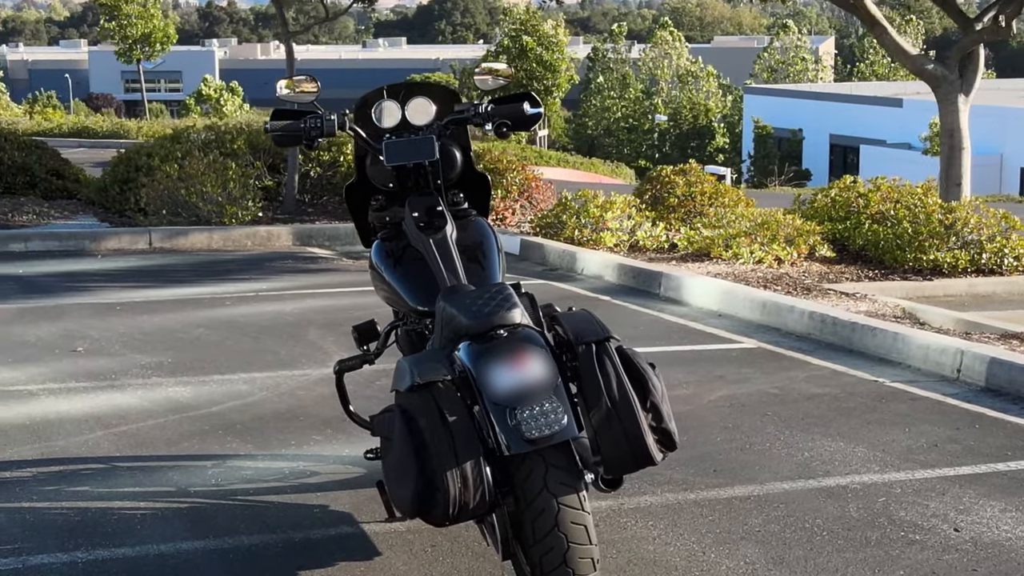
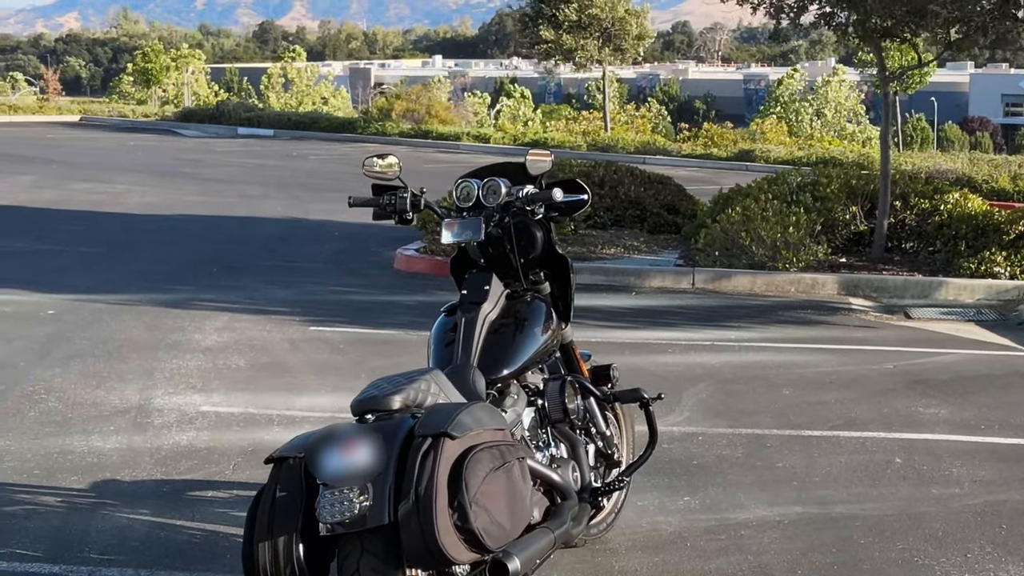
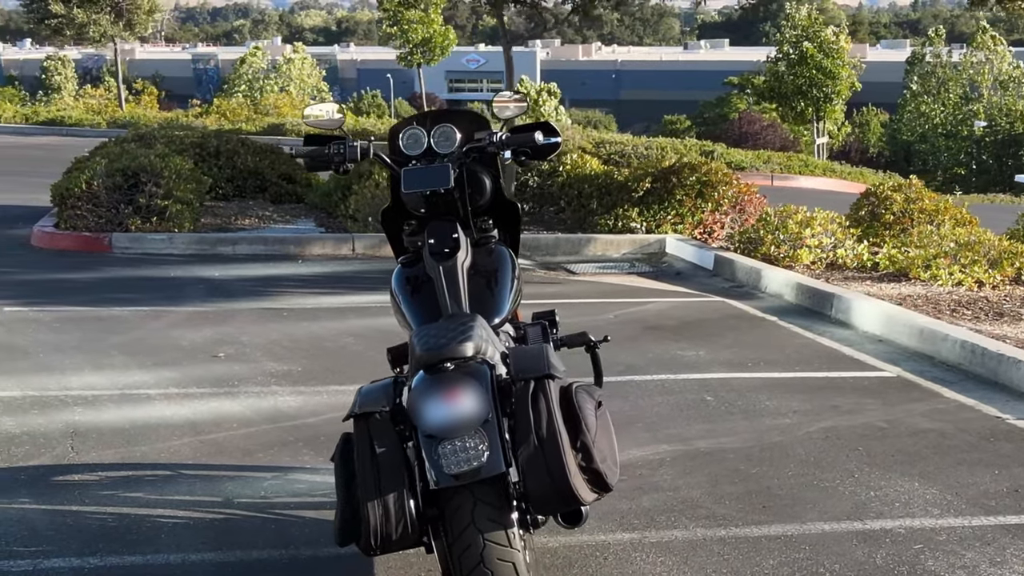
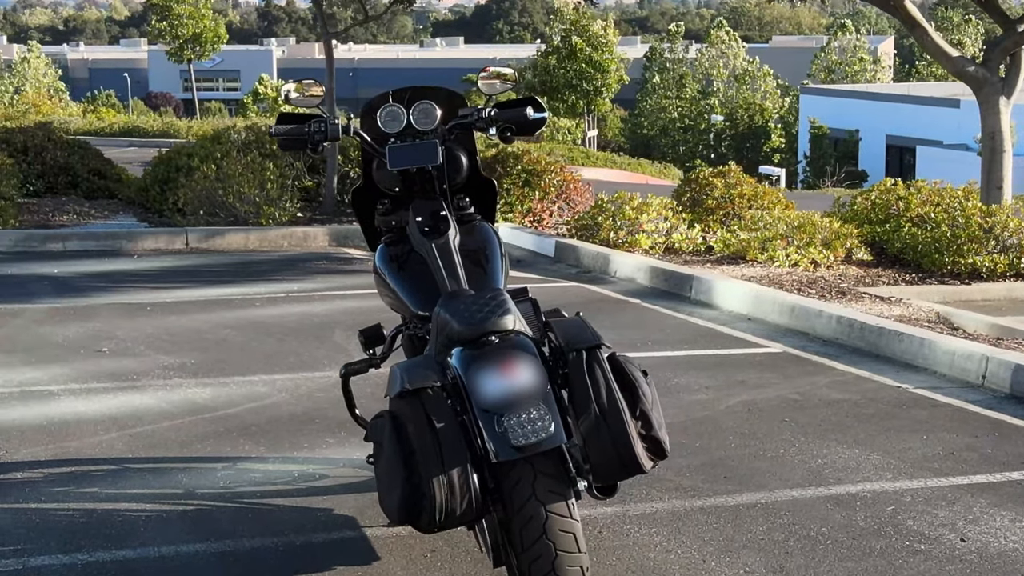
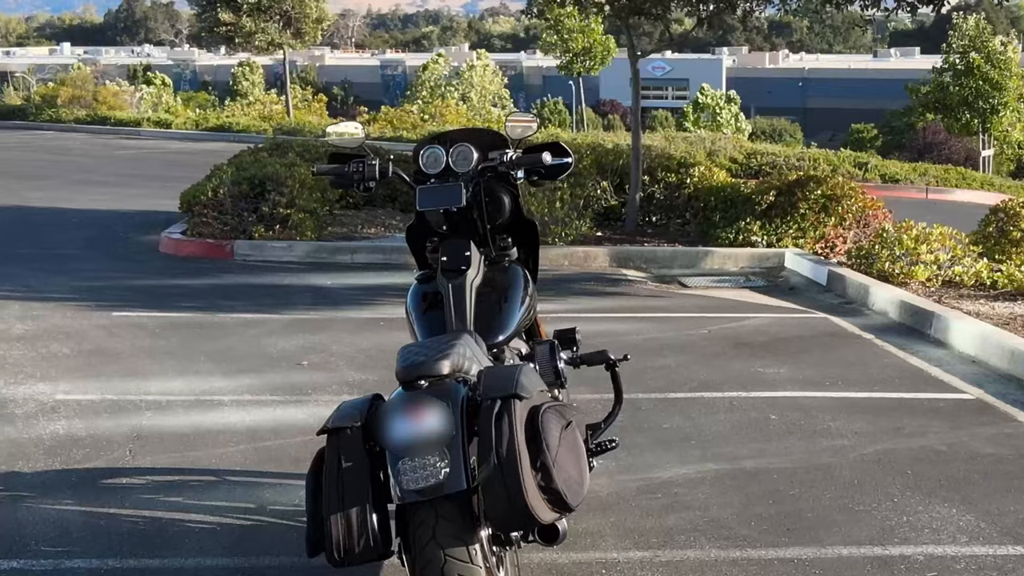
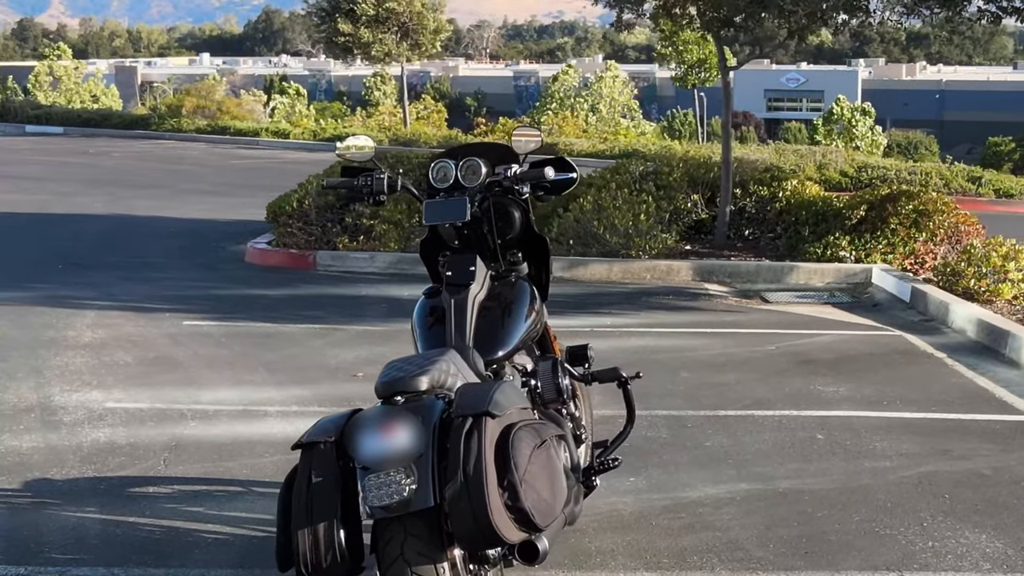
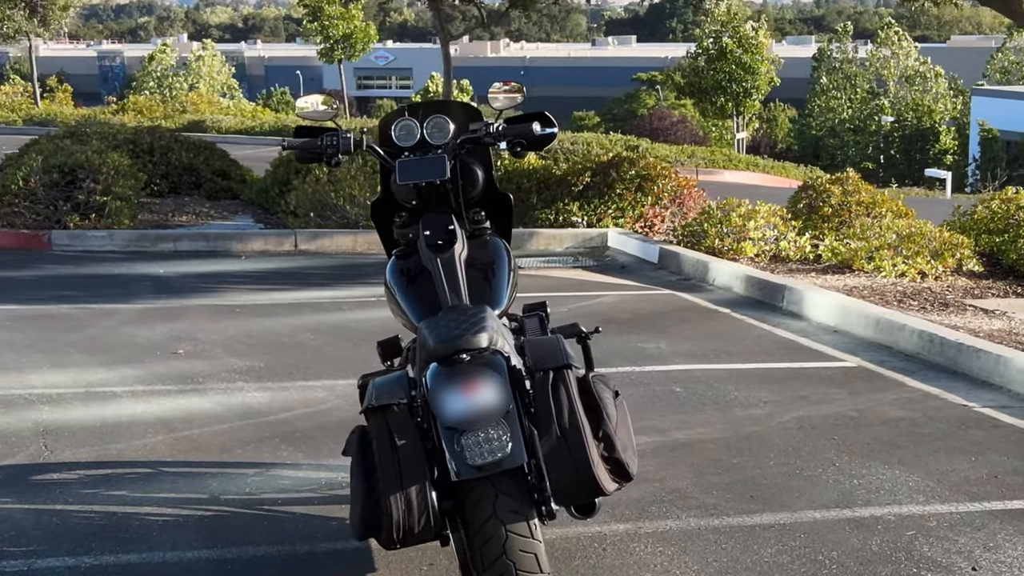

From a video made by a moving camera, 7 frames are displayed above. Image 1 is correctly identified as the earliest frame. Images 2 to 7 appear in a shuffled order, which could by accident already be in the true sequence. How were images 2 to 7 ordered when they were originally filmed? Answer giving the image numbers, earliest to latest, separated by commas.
4, 7, 3, 5, 6, 2
